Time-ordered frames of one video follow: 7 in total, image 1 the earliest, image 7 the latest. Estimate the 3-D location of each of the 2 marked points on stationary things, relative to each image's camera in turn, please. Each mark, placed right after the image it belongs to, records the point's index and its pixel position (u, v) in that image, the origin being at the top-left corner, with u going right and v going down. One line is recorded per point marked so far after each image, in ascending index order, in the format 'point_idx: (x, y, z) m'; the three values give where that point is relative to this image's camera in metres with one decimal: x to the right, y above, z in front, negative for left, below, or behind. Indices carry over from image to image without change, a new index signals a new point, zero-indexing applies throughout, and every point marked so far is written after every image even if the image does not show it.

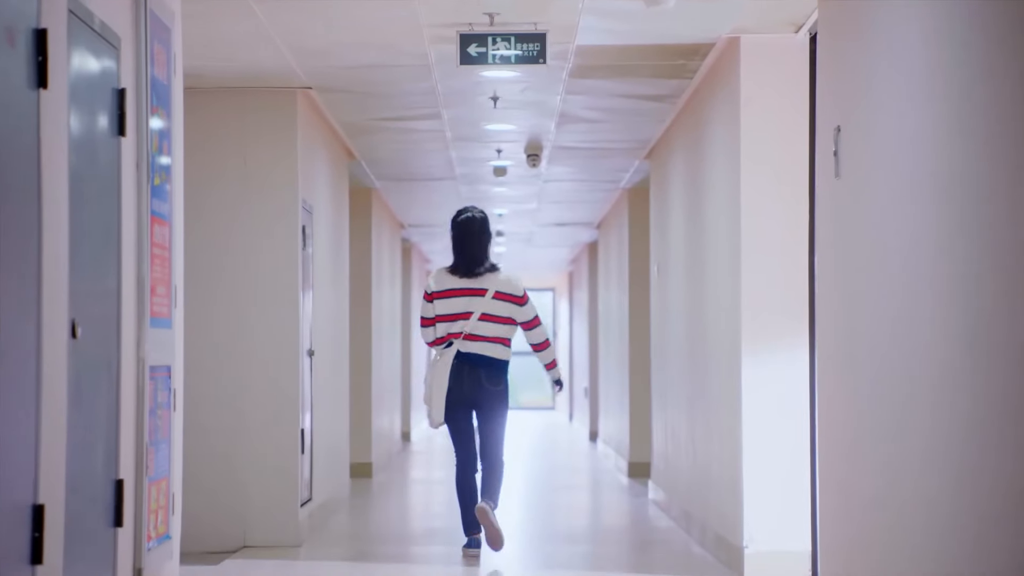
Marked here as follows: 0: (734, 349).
0: (+1.0, -0.3, +5.1) m
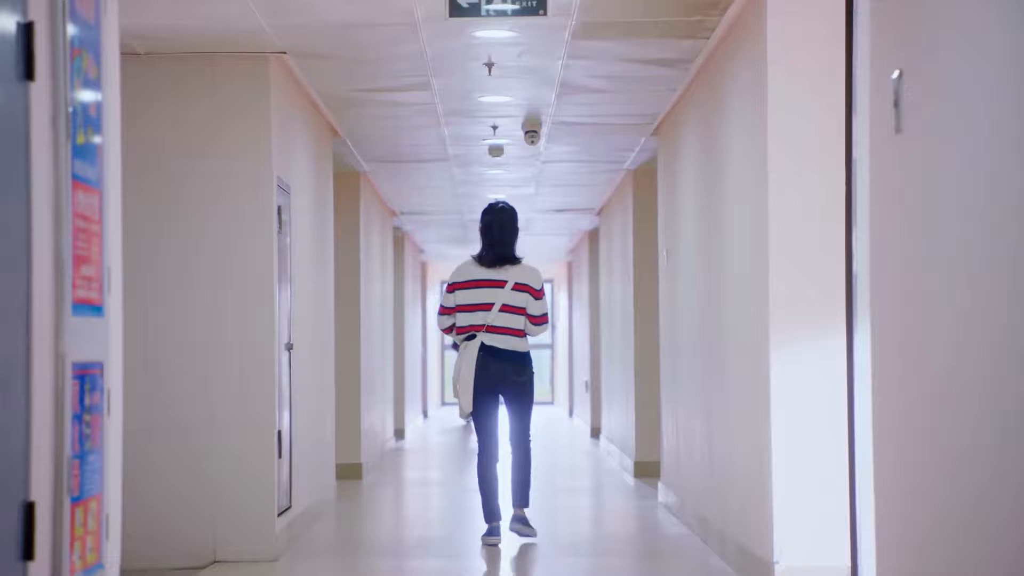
0: (+1.0, -0.2, +4.6) m
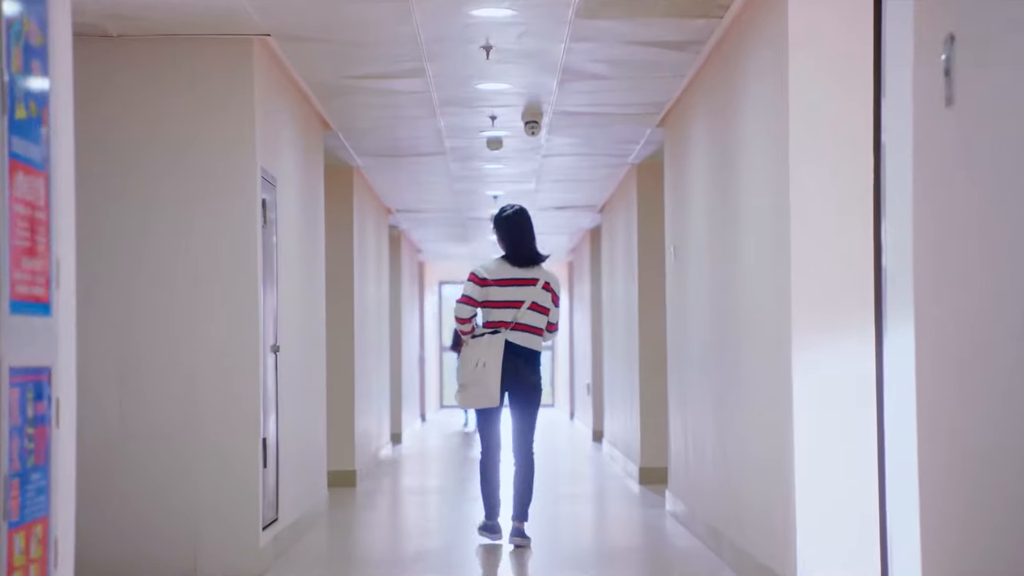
0: (+1.0, -0.2, +4.2) m
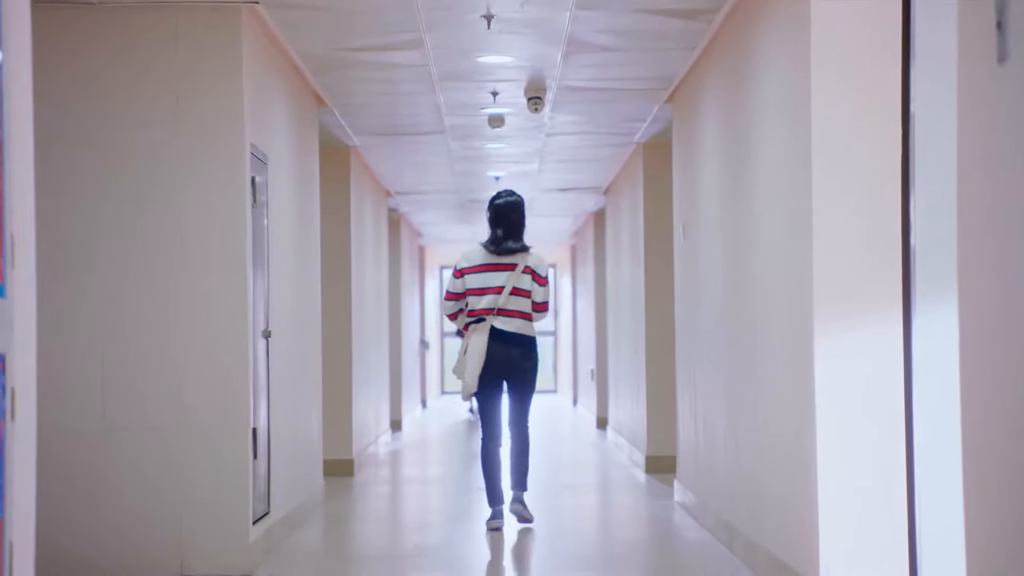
0: (+1.1, -0.1, +4.0) m
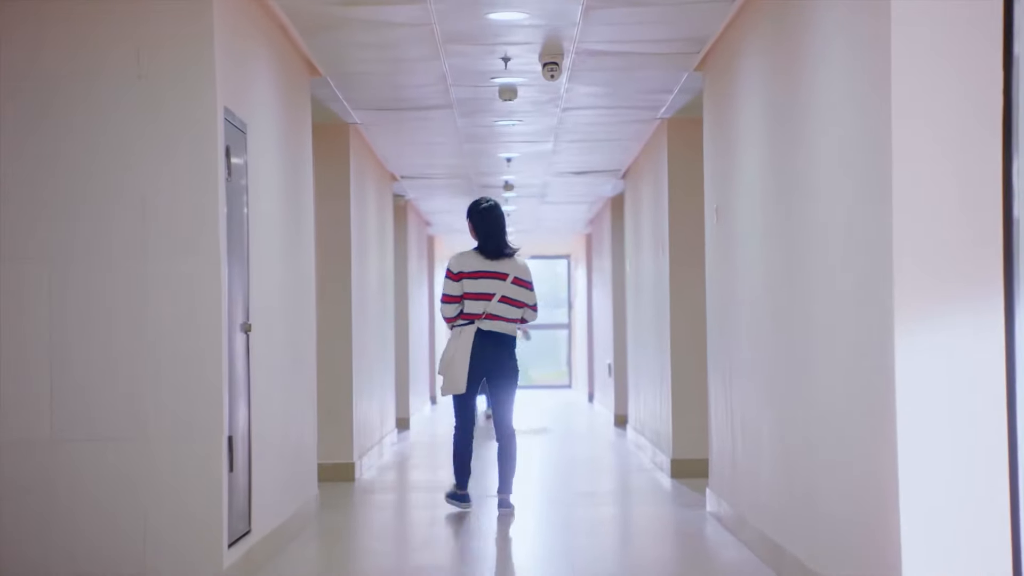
0: (+1.1, -0.1, +3.3) m
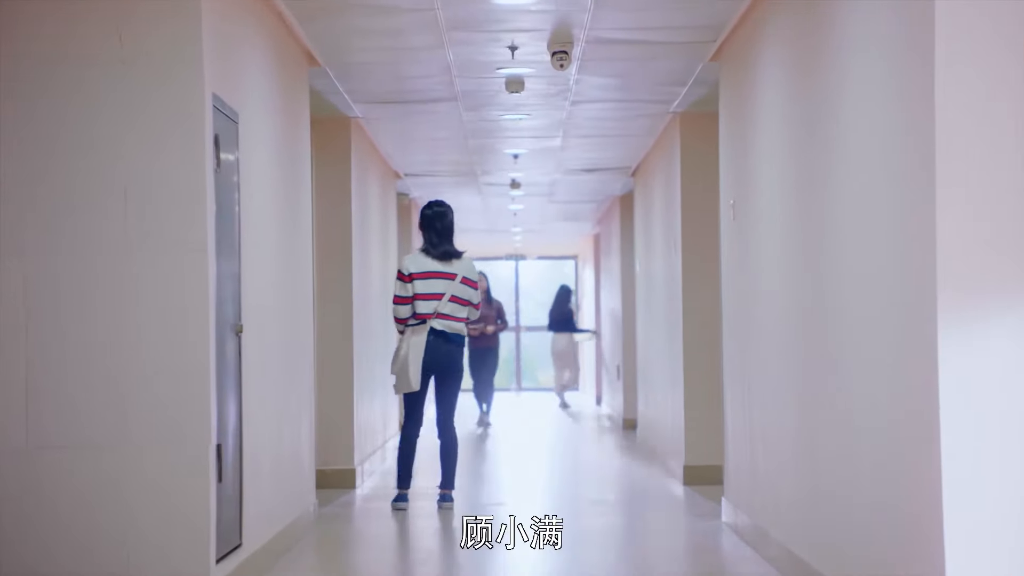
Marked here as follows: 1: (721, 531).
0: (+1.1, -0.1, +3.1) m
1: (+1.1, -1.3, +5.7) m
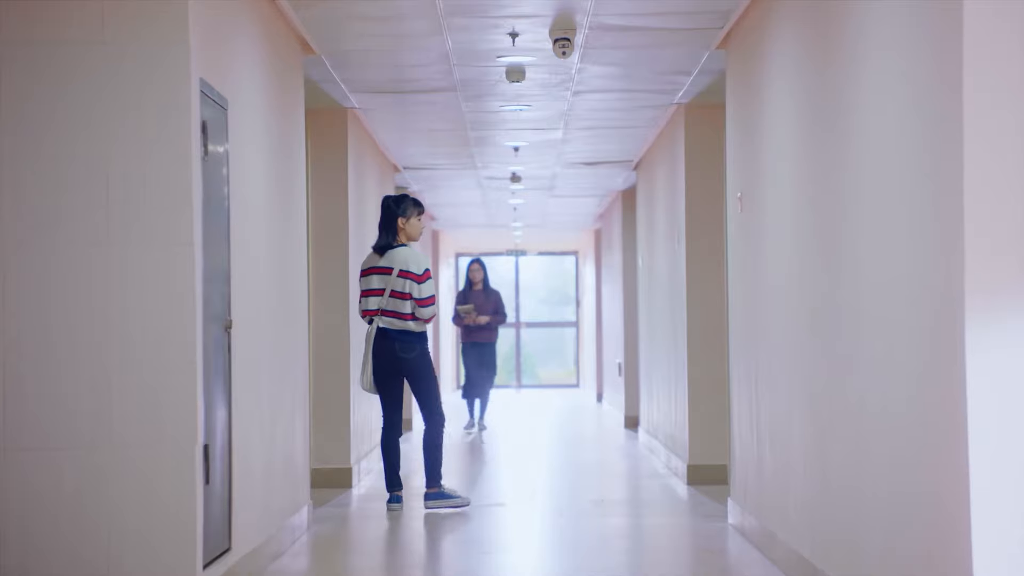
0: (+1.1, -0.1, +2.9) m
1: (+1.1, -1.3, +5.5) m
